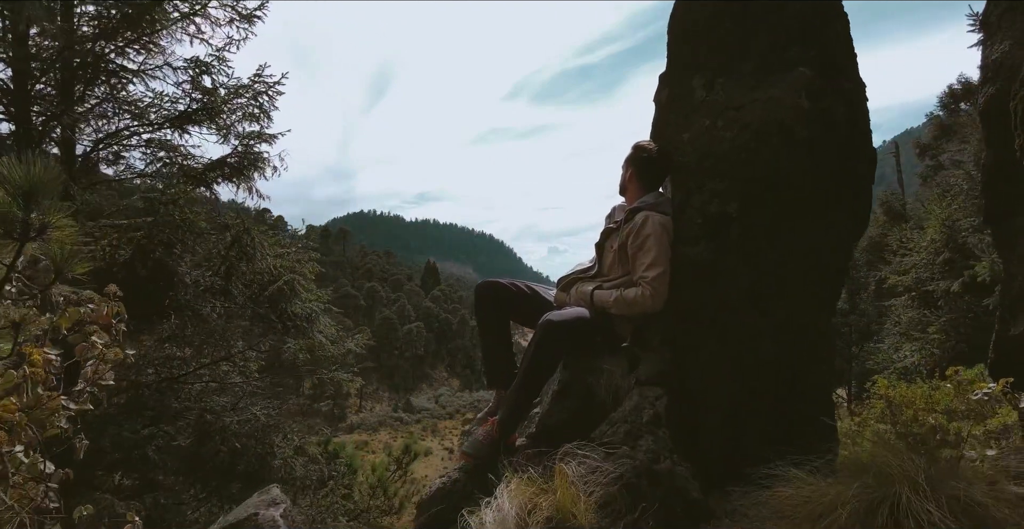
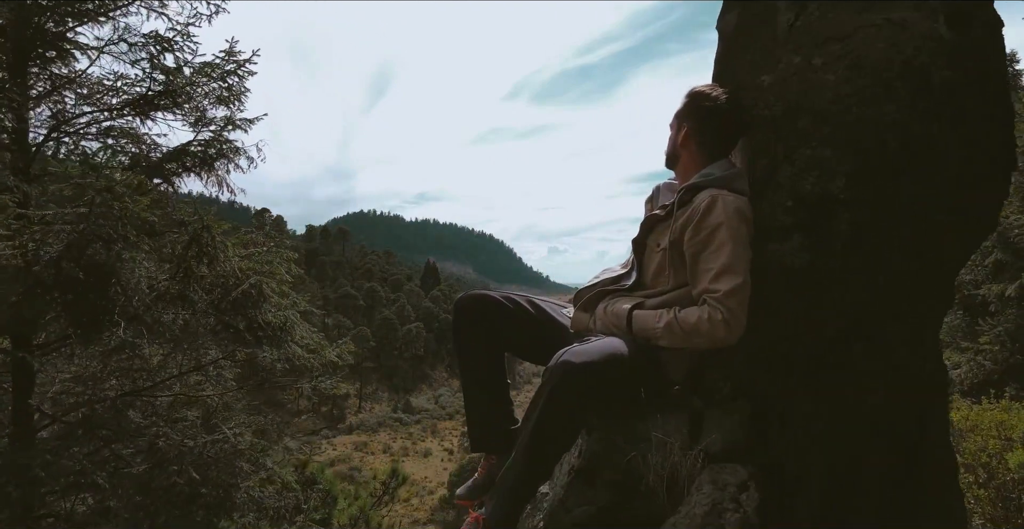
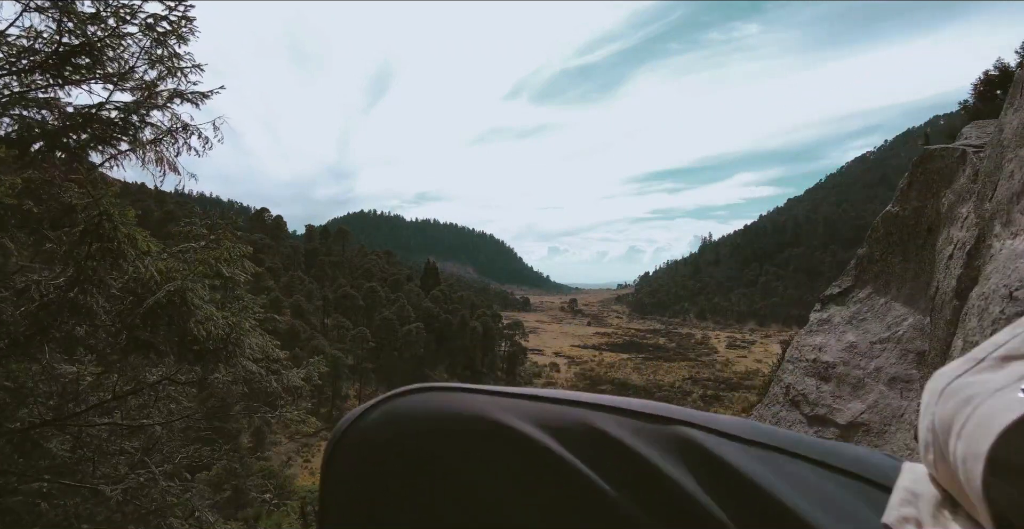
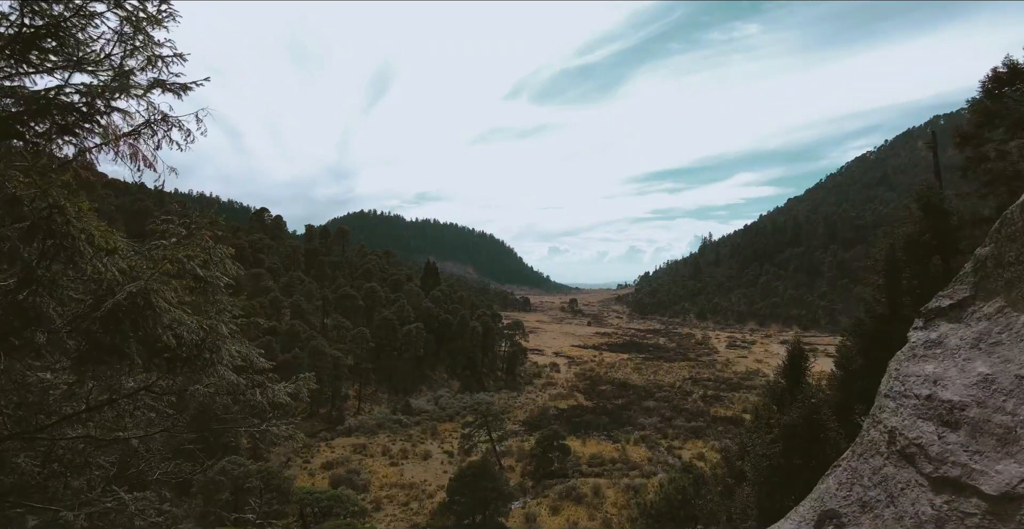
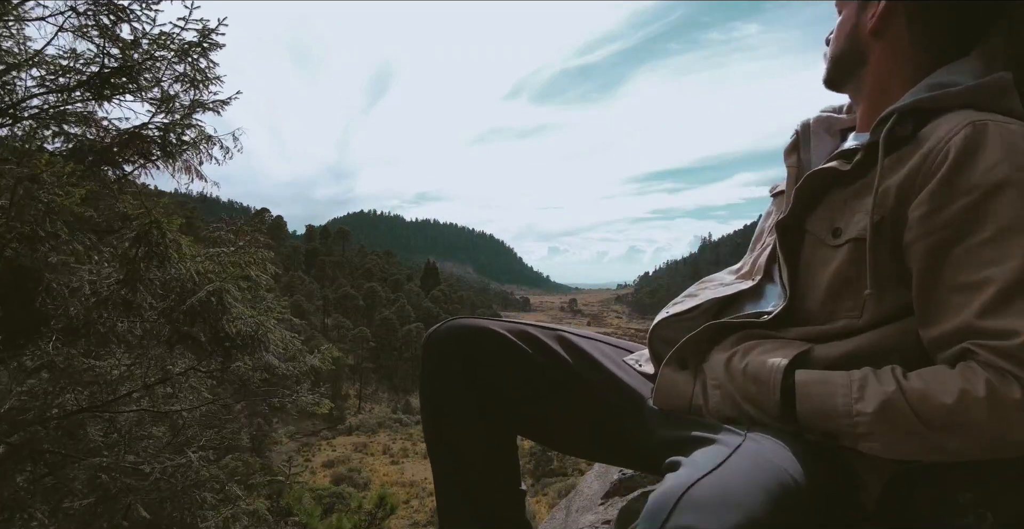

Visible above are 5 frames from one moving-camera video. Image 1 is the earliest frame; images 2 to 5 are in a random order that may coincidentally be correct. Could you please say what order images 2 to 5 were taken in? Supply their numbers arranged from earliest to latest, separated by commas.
2, 5, 3, 4
